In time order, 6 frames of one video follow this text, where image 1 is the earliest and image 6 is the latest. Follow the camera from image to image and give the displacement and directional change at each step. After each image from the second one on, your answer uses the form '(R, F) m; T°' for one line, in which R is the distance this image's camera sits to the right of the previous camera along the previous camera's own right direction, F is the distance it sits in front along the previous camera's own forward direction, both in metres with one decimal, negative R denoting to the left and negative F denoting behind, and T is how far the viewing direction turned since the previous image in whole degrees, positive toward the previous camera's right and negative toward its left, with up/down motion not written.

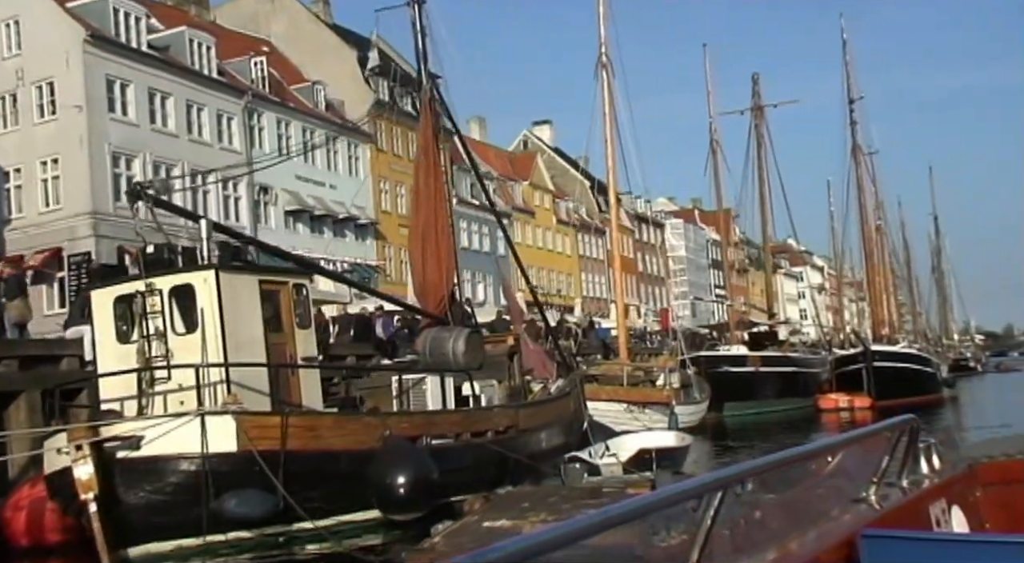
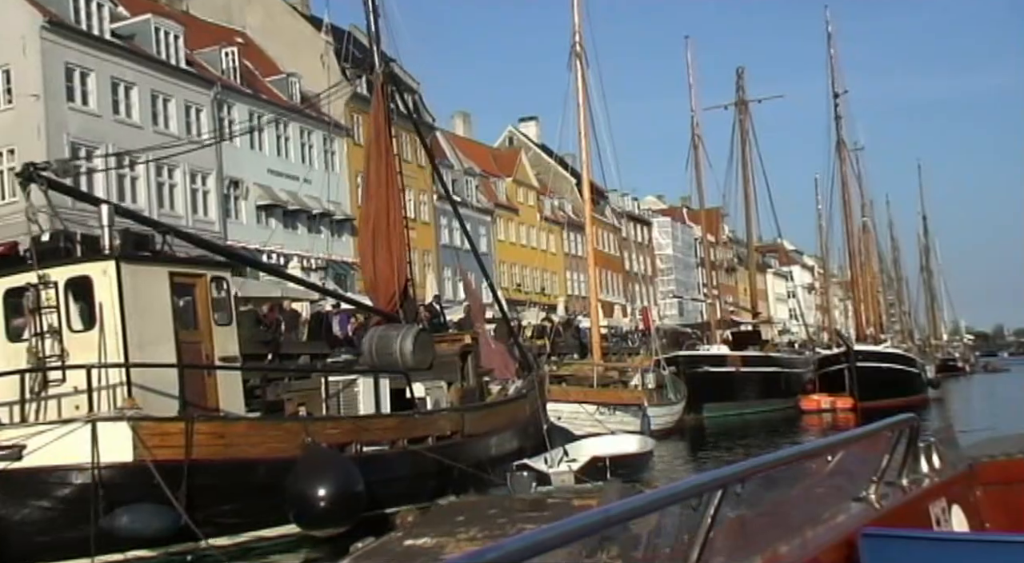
(+0.5, +1.2) m; 0°
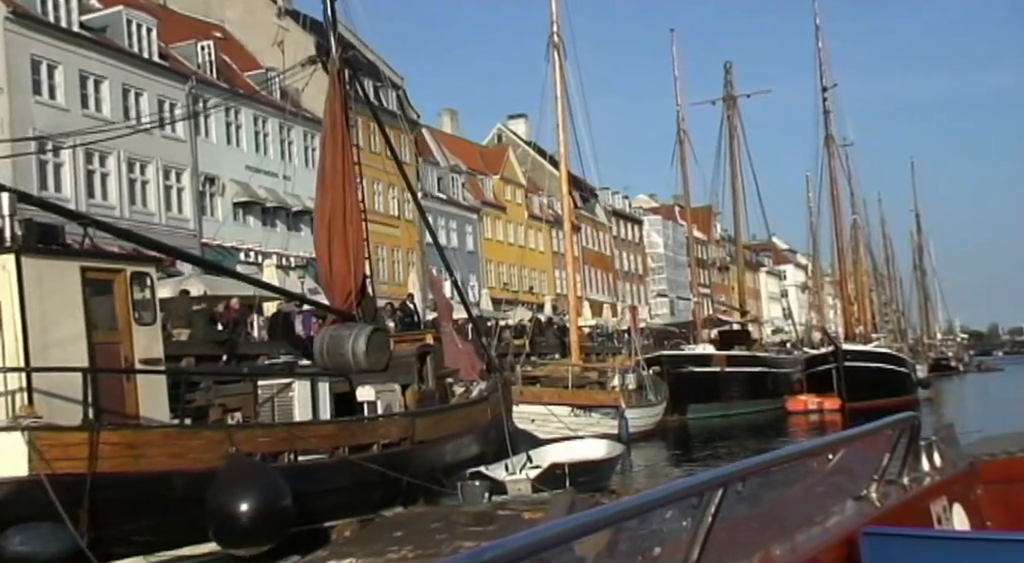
(+0.5, +1.0) m; 0°
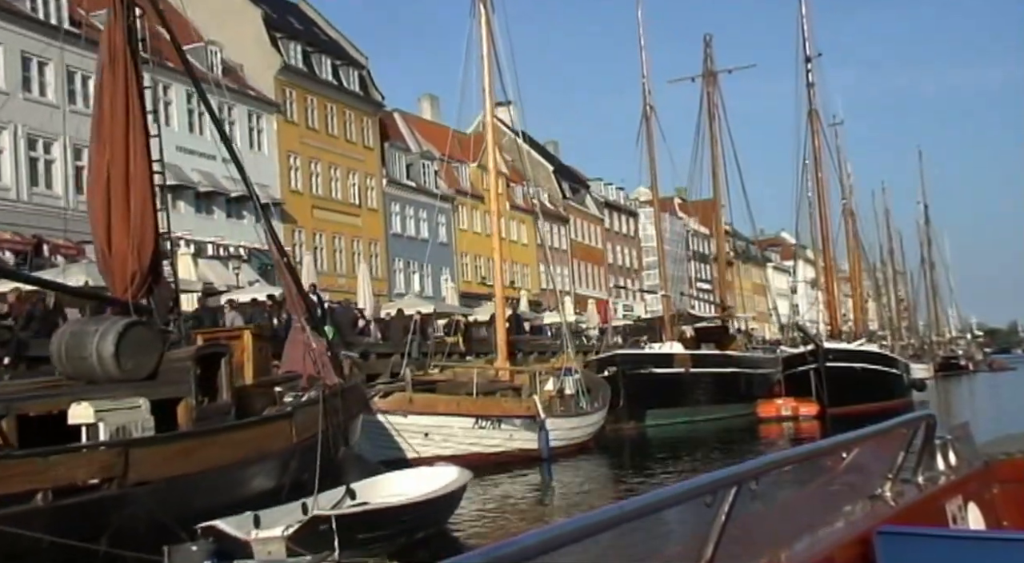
(+2.1, +4.4) m; -1°
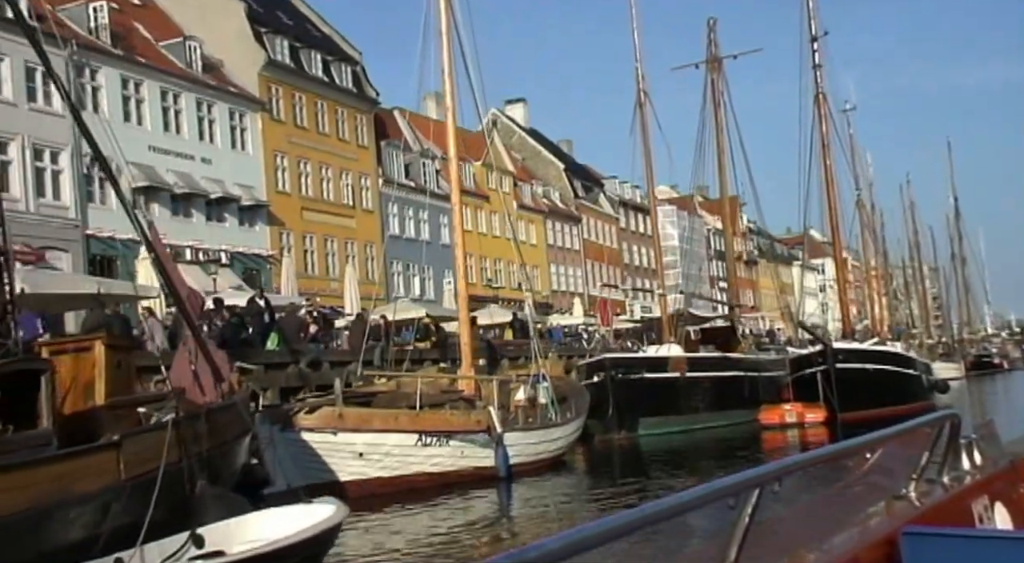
(+1.3, +2.6) m; -1°
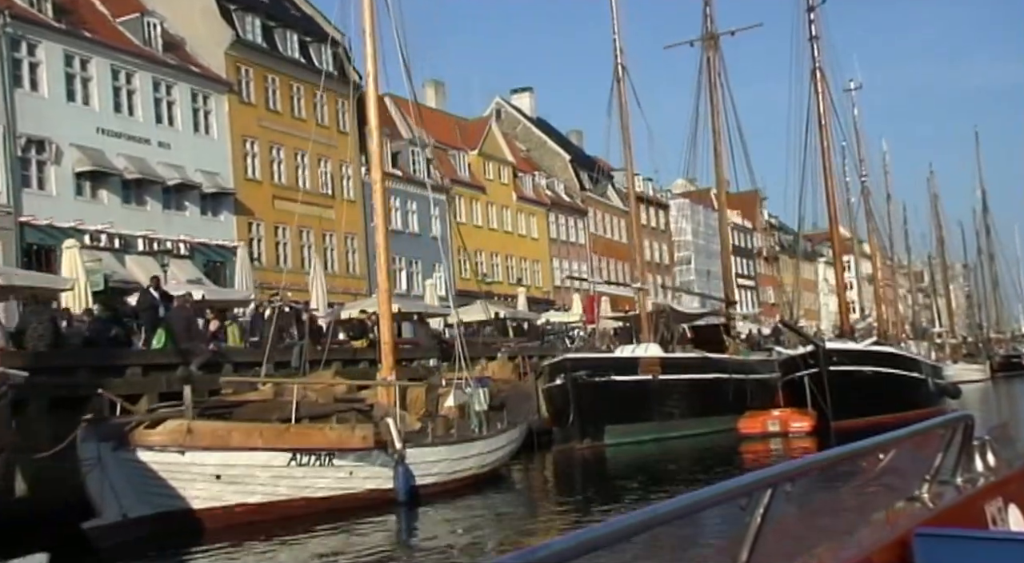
(+1.7, +3.4) m; -1°
